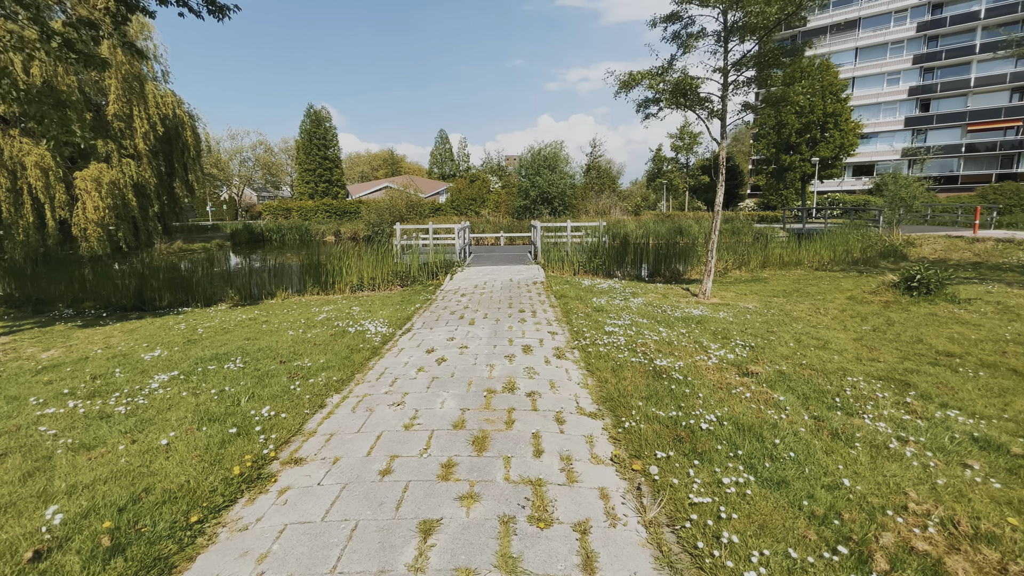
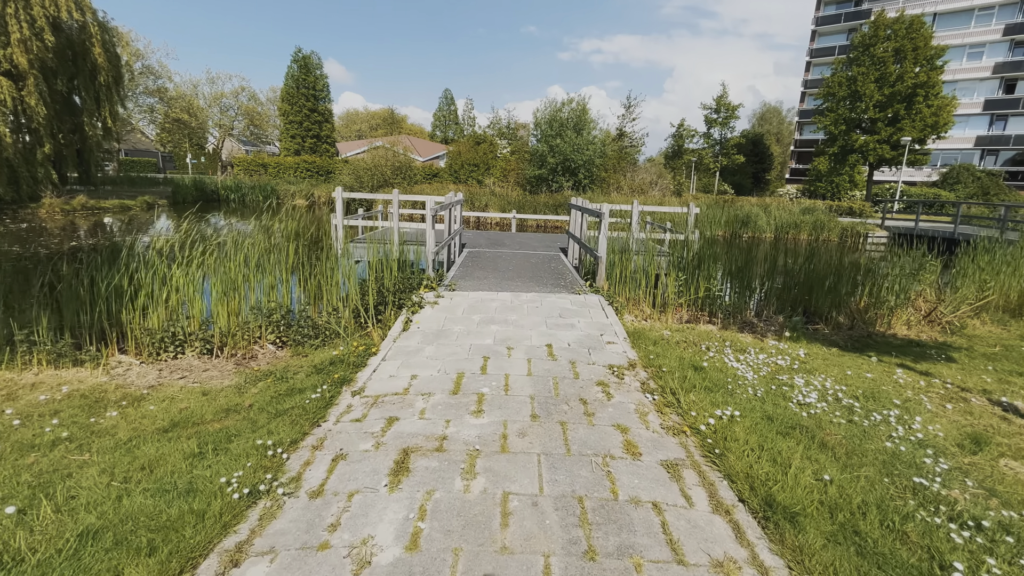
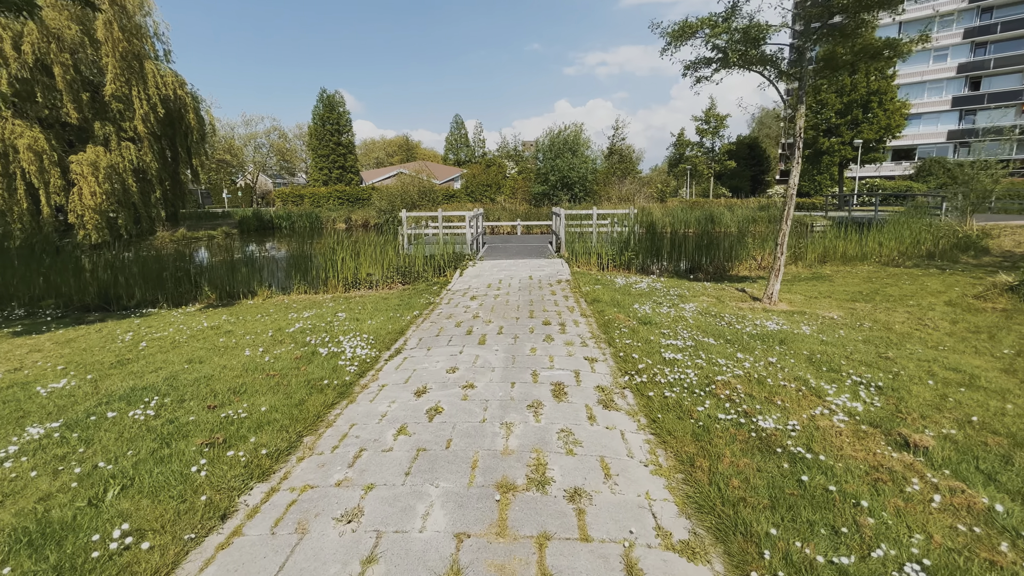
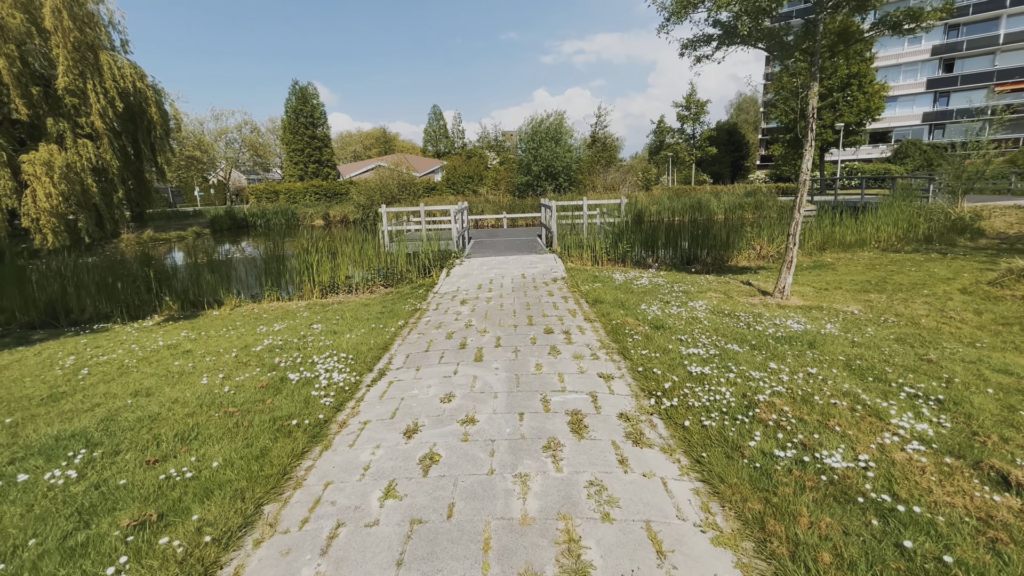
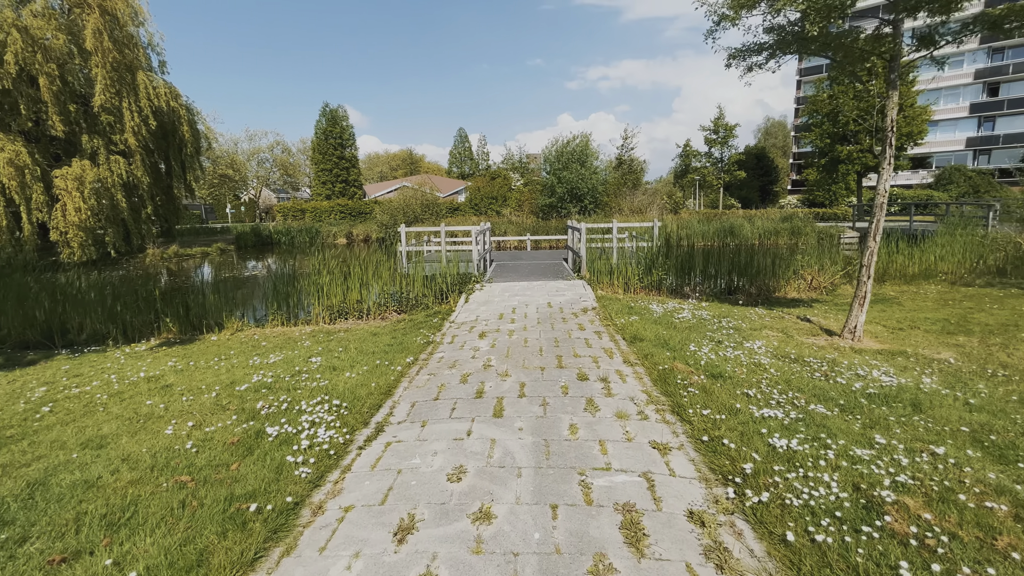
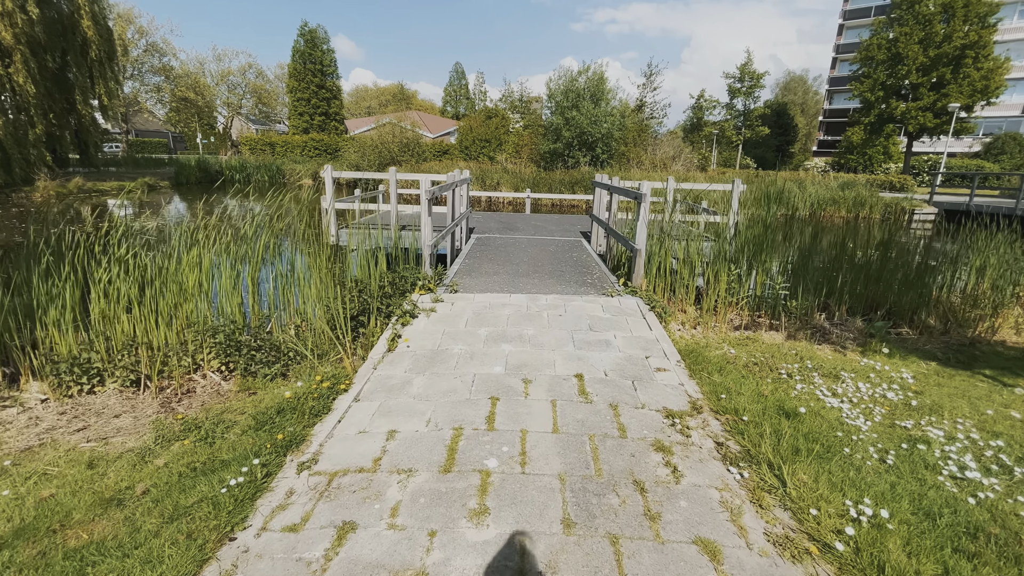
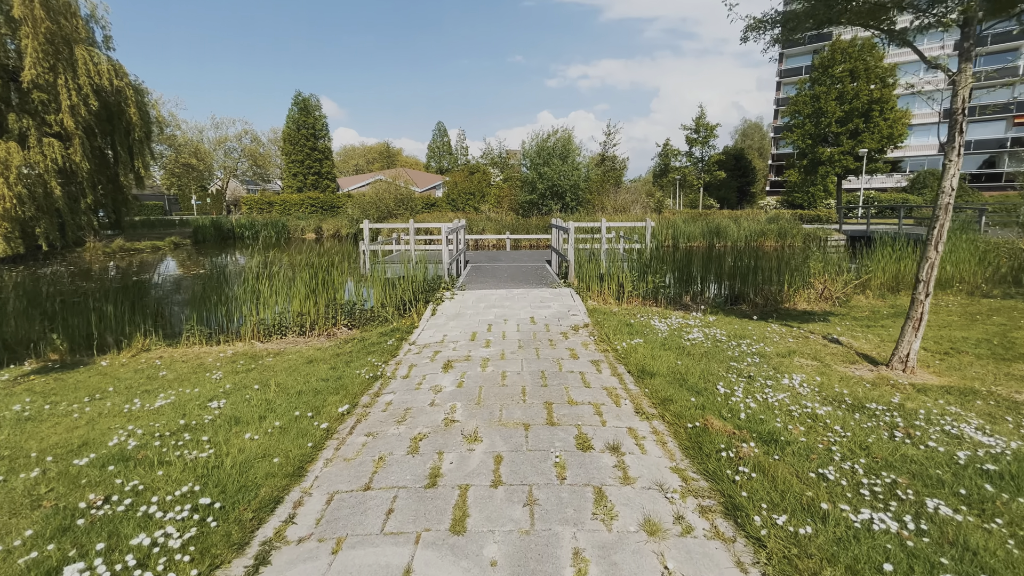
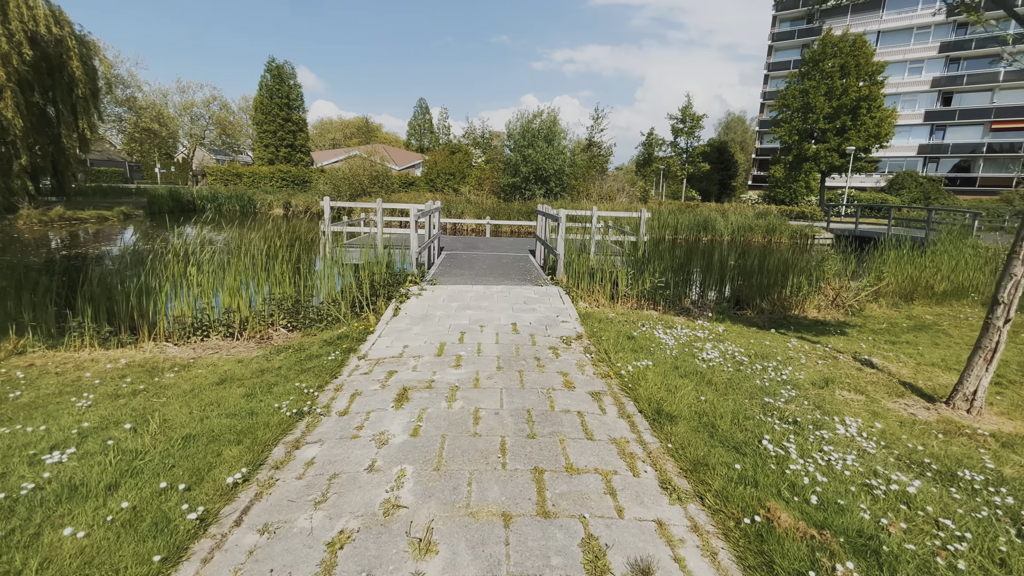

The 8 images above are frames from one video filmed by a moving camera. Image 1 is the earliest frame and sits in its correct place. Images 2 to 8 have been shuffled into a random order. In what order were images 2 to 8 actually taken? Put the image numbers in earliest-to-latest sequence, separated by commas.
3, 4, 5, 7, 8, 2, 6
